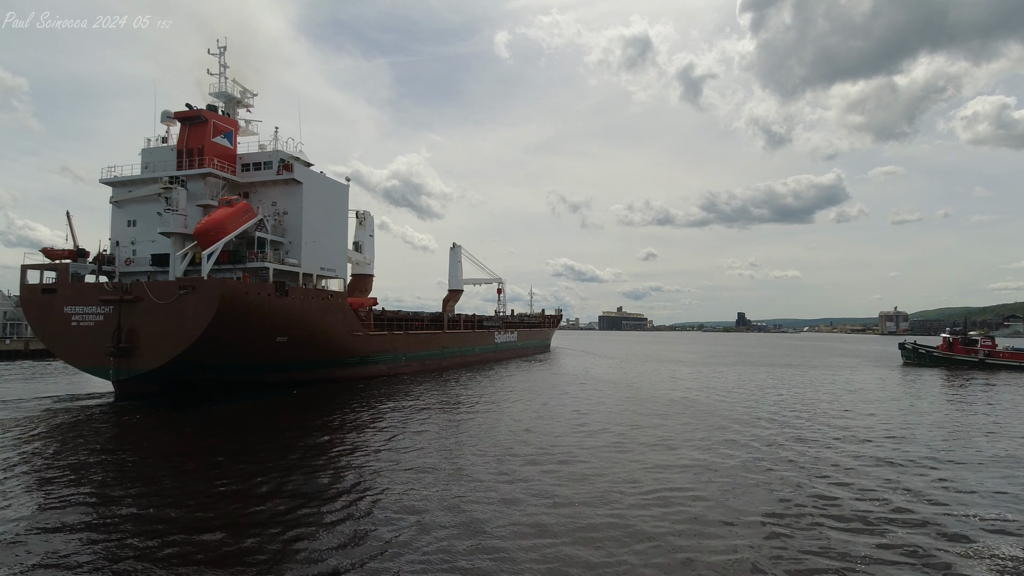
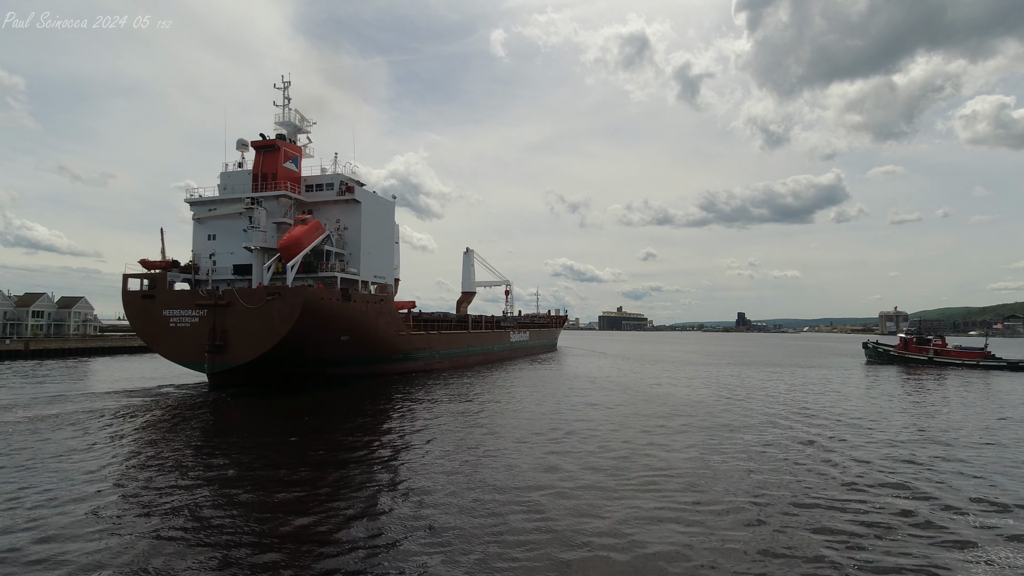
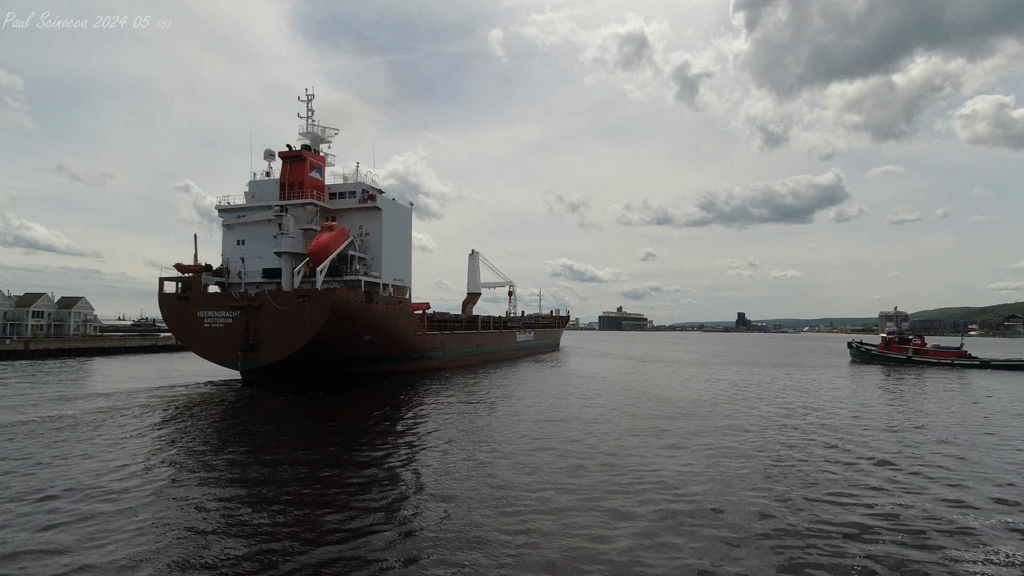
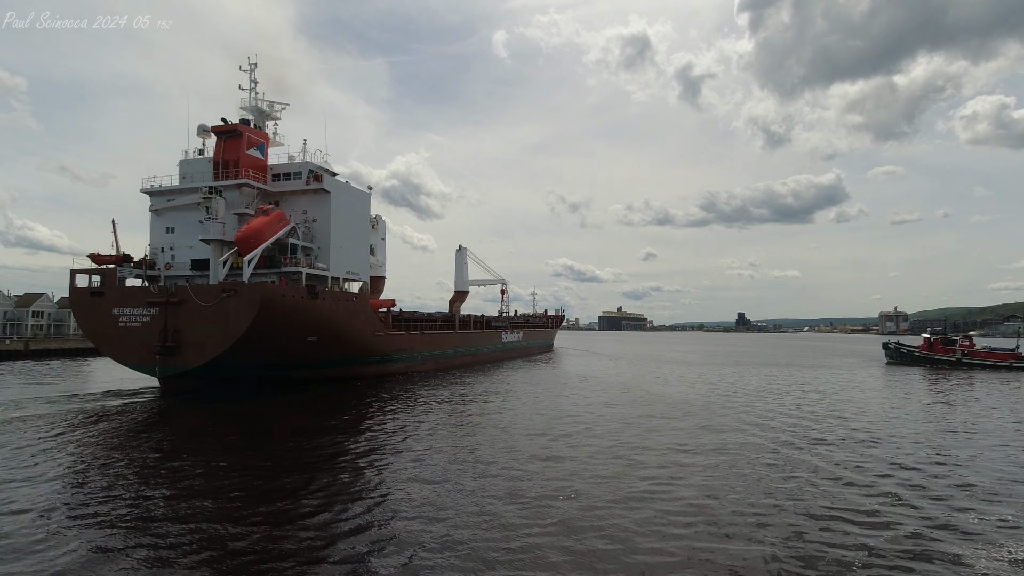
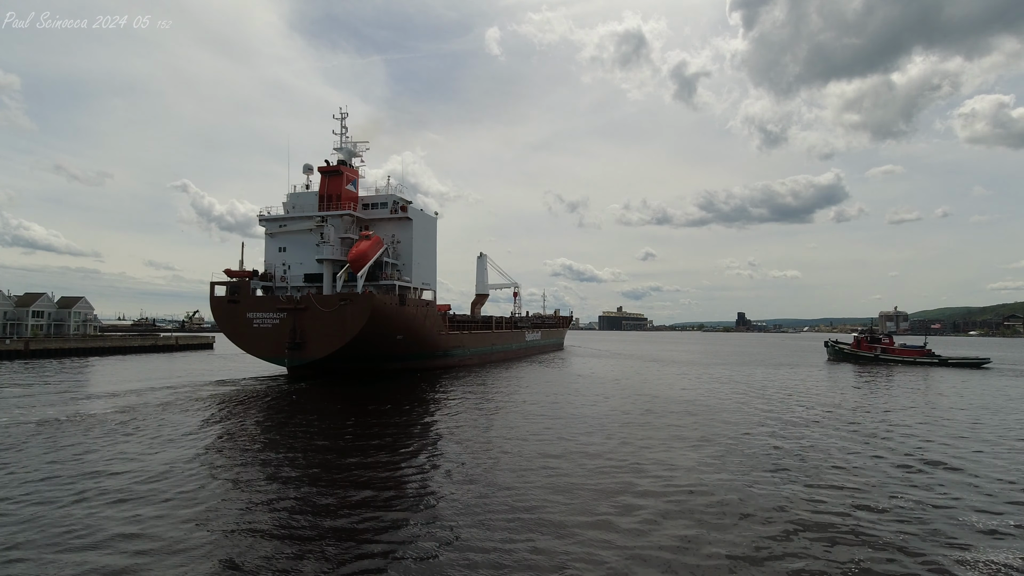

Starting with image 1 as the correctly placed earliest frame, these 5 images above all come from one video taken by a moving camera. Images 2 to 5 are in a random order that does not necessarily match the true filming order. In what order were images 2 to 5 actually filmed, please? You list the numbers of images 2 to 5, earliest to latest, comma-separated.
4, 2, 3, 5
